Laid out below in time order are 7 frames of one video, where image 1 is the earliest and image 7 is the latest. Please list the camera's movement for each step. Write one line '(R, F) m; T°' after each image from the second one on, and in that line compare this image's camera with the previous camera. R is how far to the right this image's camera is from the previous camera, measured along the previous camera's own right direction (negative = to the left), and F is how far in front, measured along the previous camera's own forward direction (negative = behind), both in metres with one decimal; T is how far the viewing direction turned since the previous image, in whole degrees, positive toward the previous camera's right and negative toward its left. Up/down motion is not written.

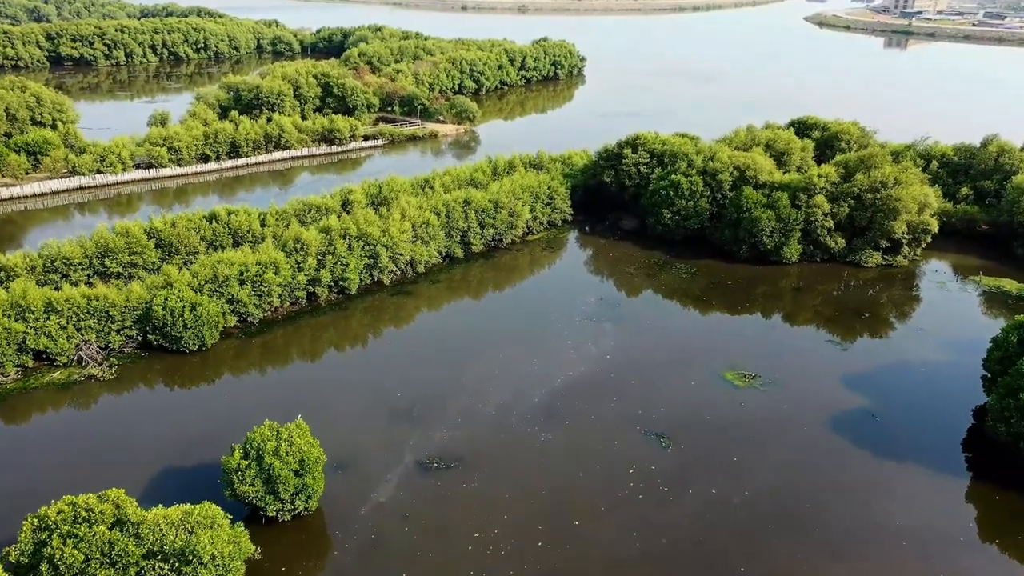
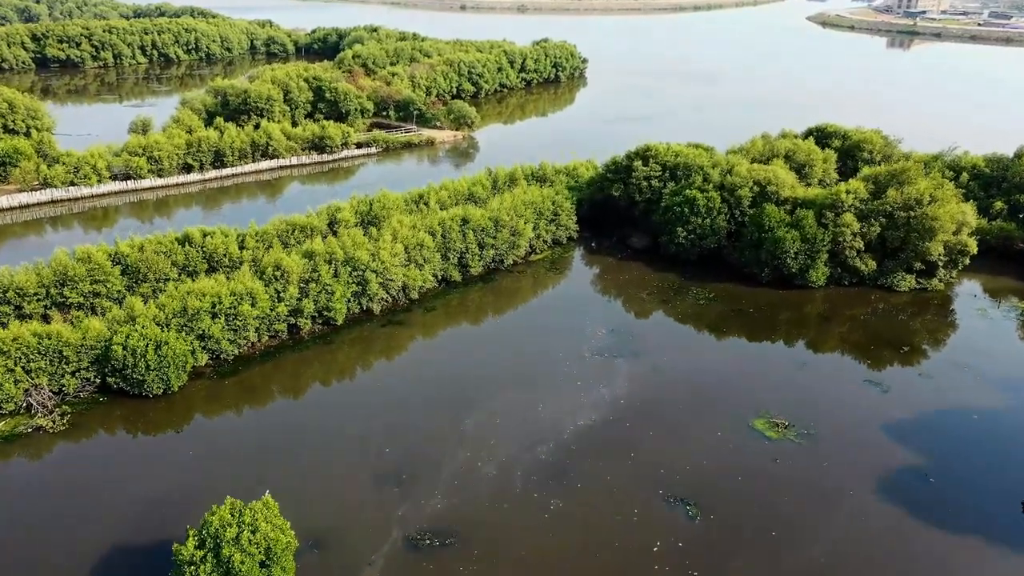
(-0.2, +4.2) m; 0°
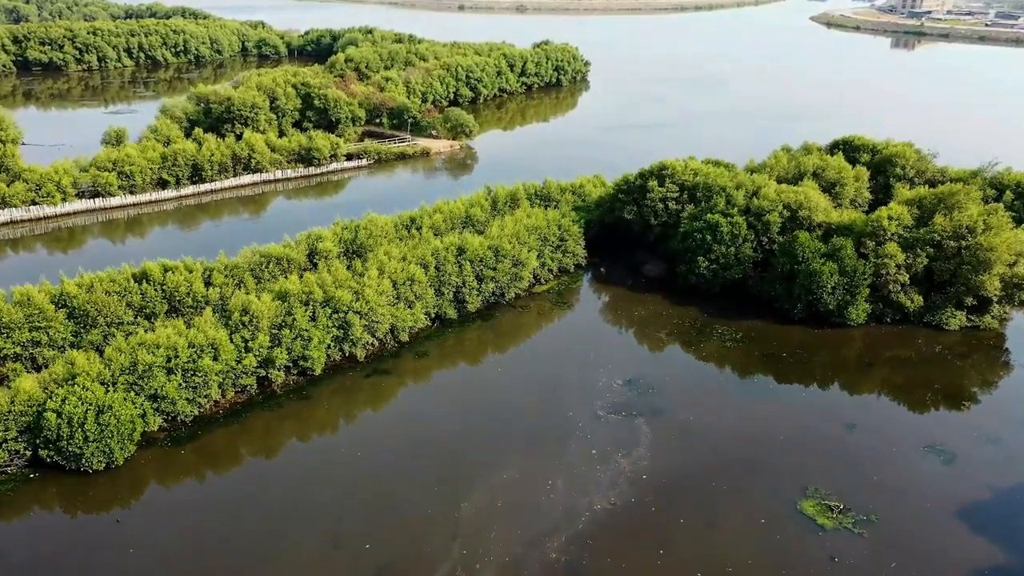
(-0.2, +5.2) m; 0°
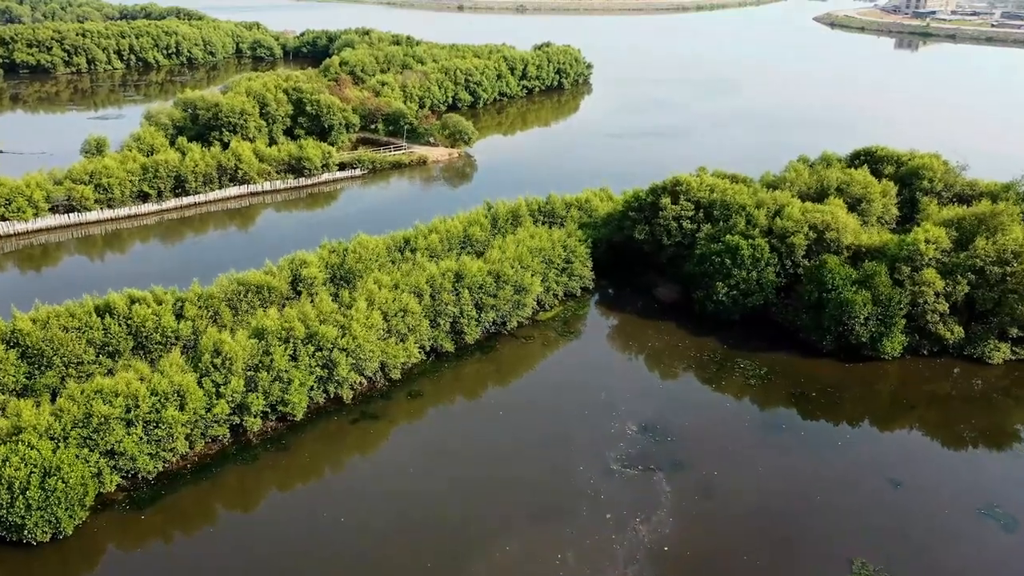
(-0.1, +3.6) m; 0°
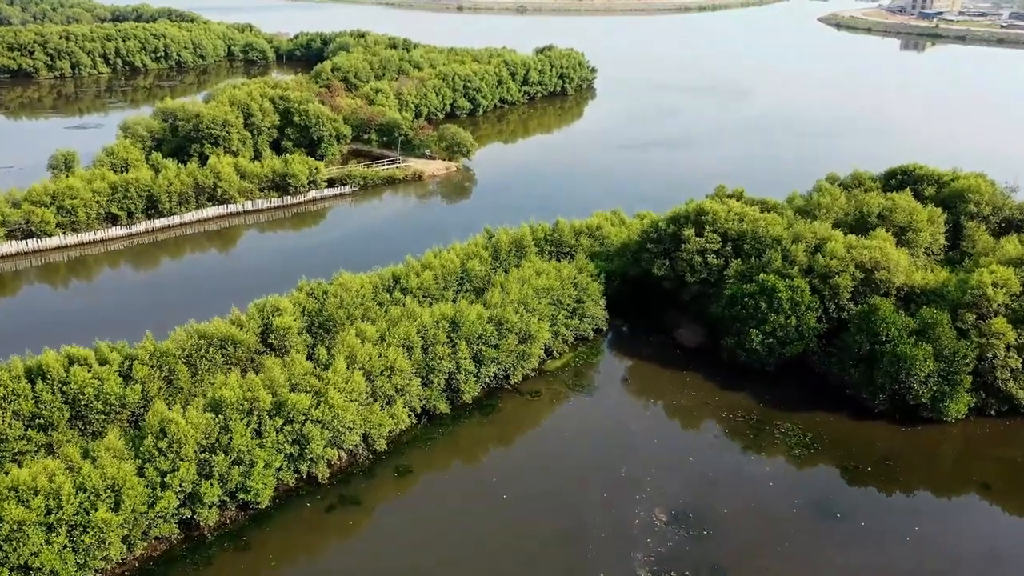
(-0.2, +5.2) m; 0°
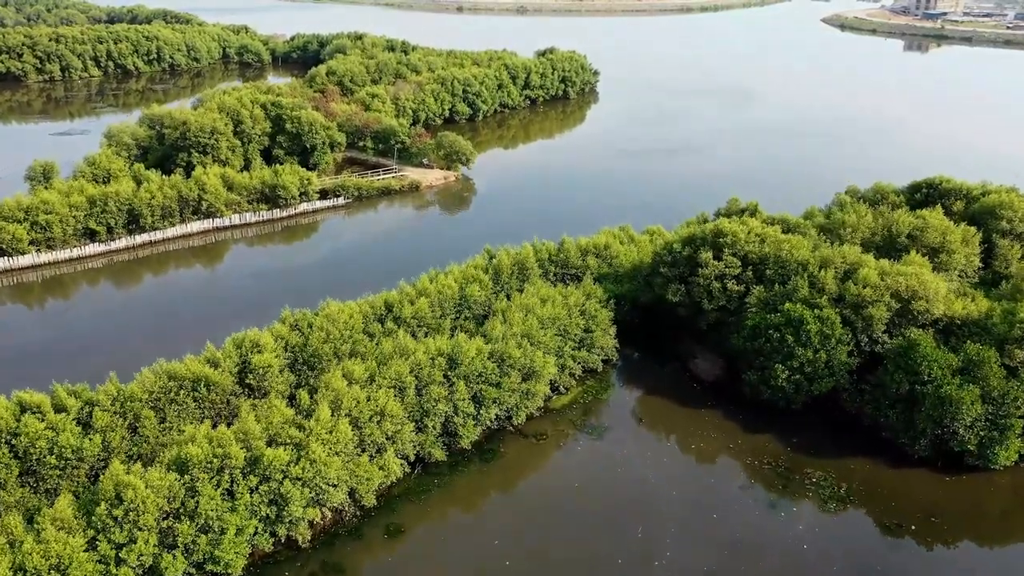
(-0.1, +3.1) m; 0°
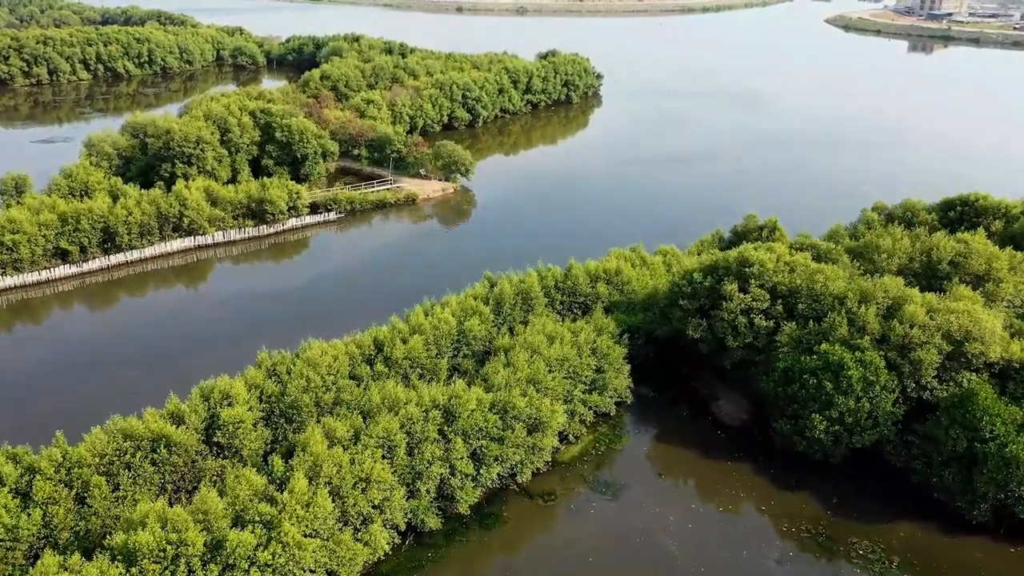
(-0.2, +3.7) m; 0°
